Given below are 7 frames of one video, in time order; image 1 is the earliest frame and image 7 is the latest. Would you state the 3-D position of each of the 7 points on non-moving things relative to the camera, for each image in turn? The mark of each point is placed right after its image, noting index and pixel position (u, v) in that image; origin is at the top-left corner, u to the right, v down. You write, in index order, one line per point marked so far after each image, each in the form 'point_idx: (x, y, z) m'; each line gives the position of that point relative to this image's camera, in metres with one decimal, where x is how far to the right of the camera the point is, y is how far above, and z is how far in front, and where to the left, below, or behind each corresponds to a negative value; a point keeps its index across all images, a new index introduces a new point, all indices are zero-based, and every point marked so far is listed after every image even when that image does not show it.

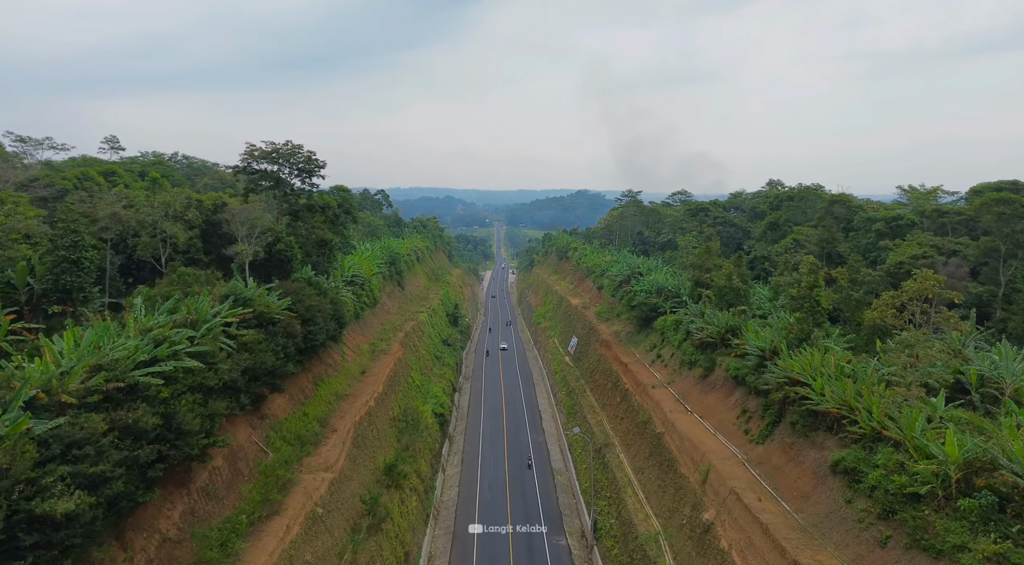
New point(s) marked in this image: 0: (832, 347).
0: (+8.2, -1.7, +18.7) m
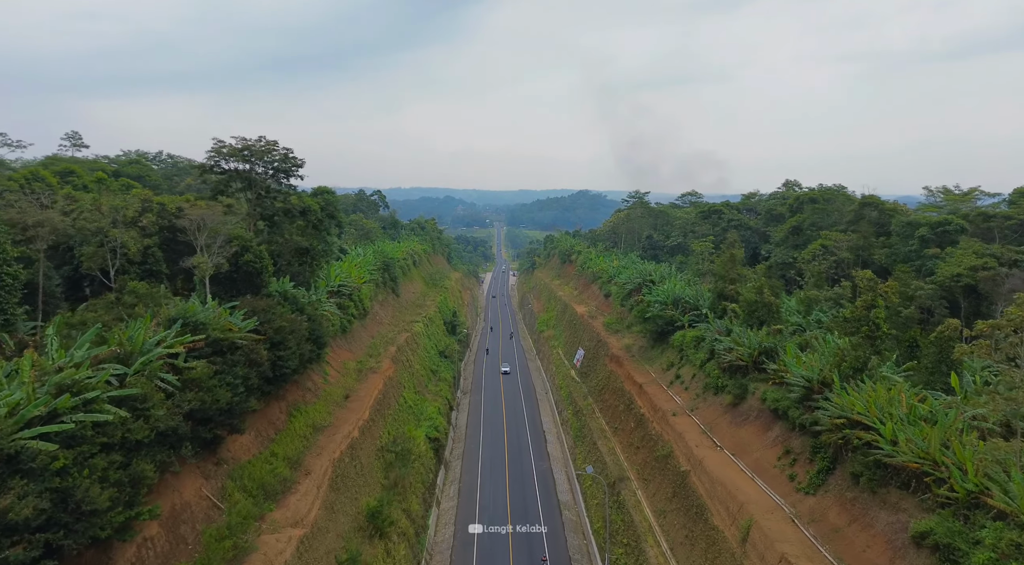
0: (+8.3, -2.1, +15.8) m
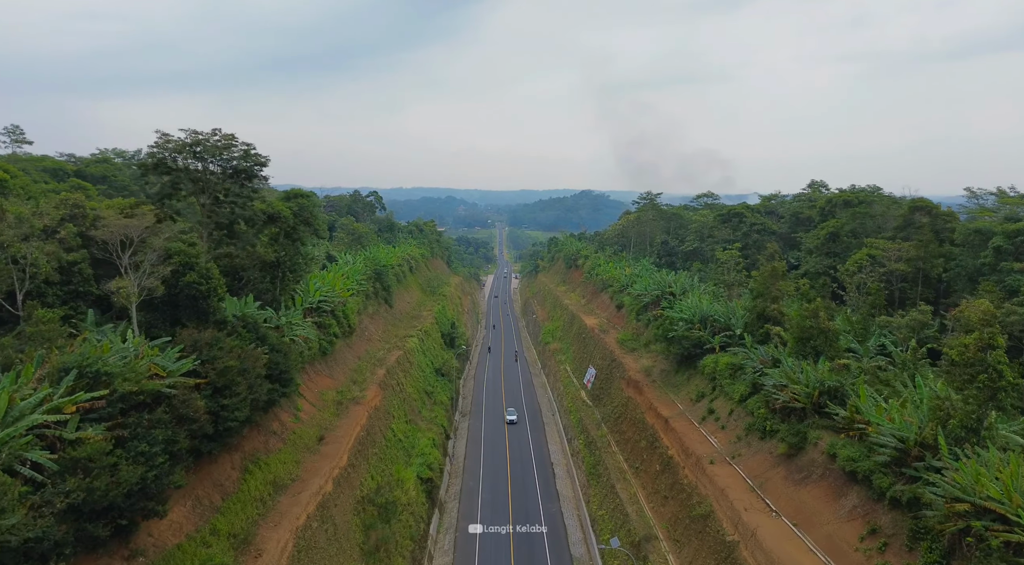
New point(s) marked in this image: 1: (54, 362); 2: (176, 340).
0: (+8.4, -2.7, +11.9) m
1: (-7.2, -1.2, +11.5) m
2: (-6.7, -1.2, +14.6) m
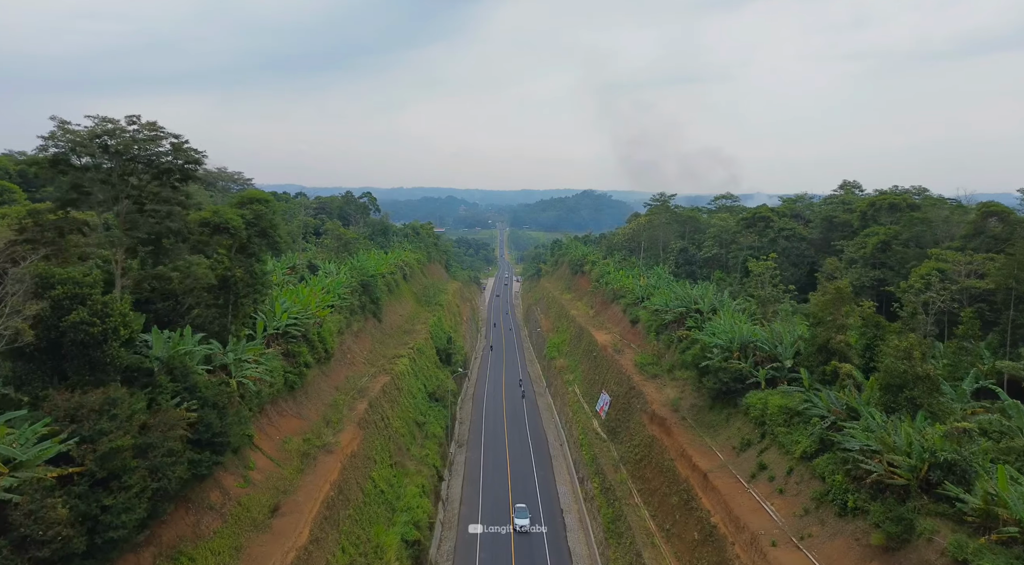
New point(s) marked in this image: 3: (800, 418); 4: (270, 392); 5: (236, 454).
0: (+8.5, -3.3, +7.7) m
1: (-7.1, -1.9, +7.3) m
2: (-6.6, -1.8, +10.4) m
3: (+7.1, -3.3, +17.9) m
4: (-6.4, -2.9, +19.5) m
5: (-6.1, -3.9, +16.4) m
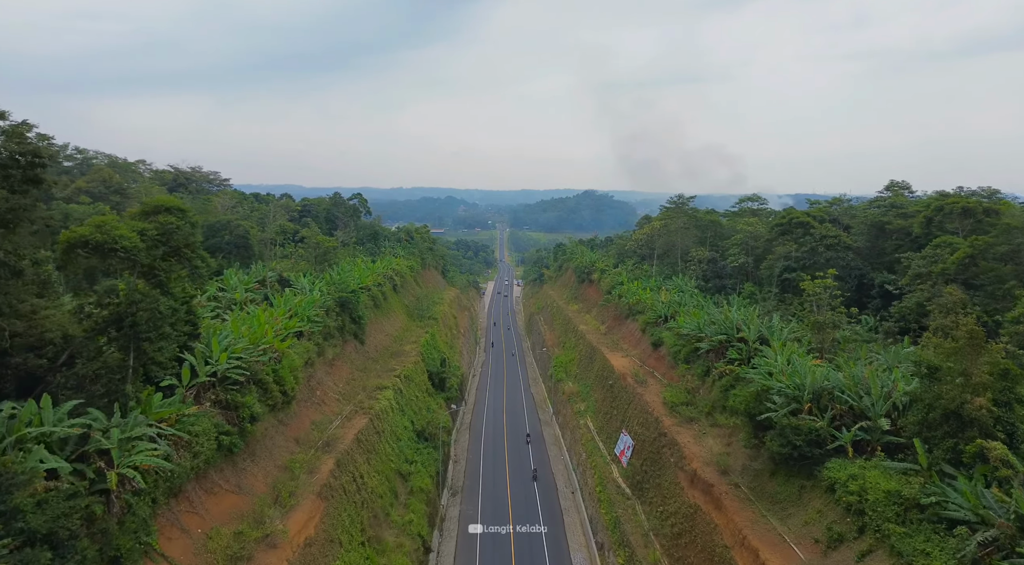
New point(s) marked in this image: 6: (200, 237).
0: (+8.7, -4.0, +2.6) m
1: (-7.0, -2.6, +2.1) m
2: (-6.5, -2.5, +5.2) m
3: (+7.2, -4.1, +12.8) m
4: (-6.3, -3.7, +14.3) m
5: (-6.0, -4.6, +11.3) m
6: (-6.3, +1.0, +14.9) m
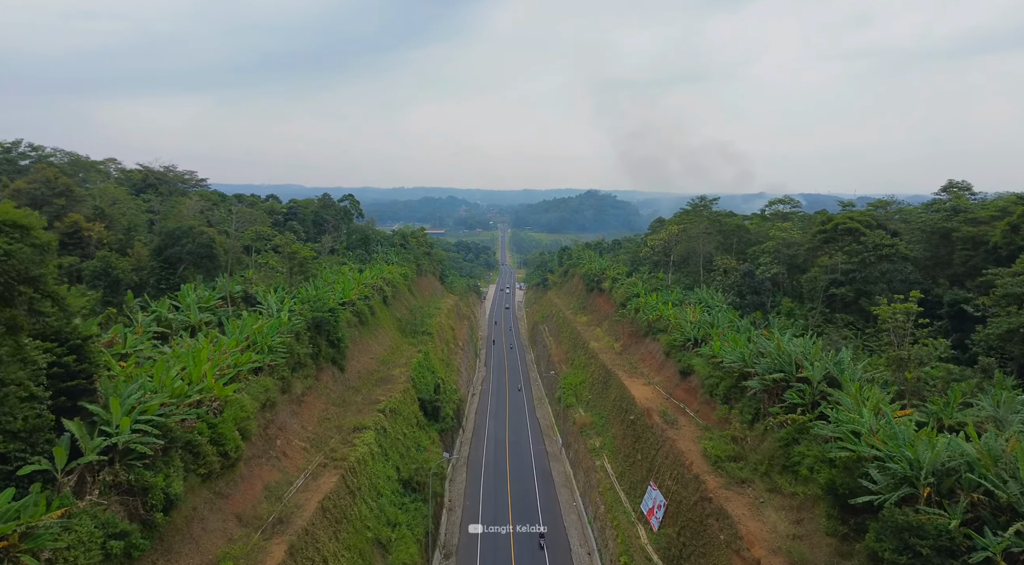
0: (+8.8, -4.7, -2.2) m
1: (-6.9, -3.3, -2.6) m
2: (-6.4, -3.2, +0.5) m
3: (+7.3, -4.7, +8.1) m
4: (-6.2, -4.3, +9.6) m
5: (-5.9, -5.3, +6.6) m
6: (-6.1, +0.3, +10.2) m
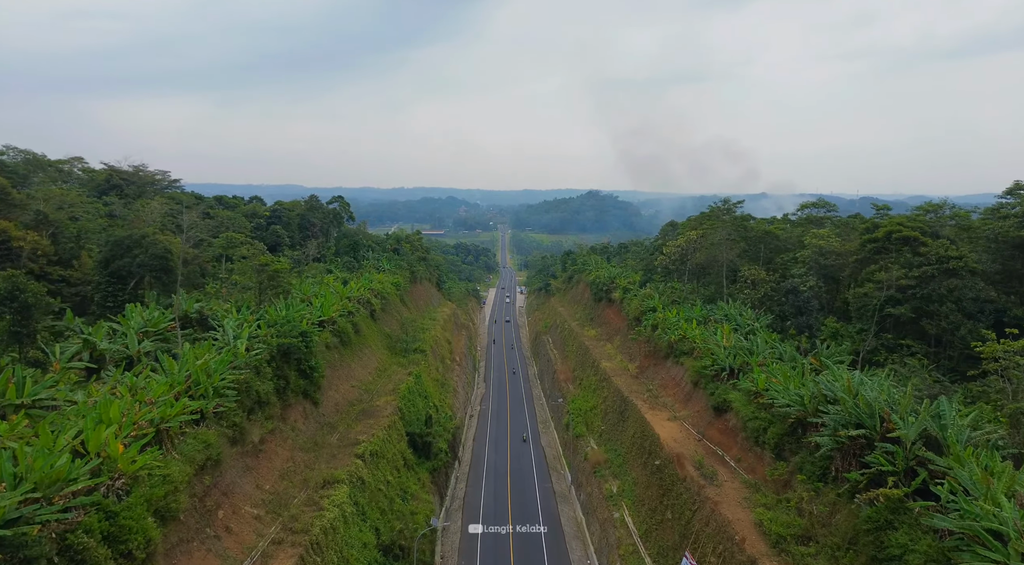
0: (+8.9, -5.3, -6.4) m
1: (-6.8, -3.9, -6.8) m
2: (-6.3, -3.9, -3.7) m
3: (+7.4, -5.4, +3.8) m
4: (-6.1, -5.0, +5.4) m
5: (-5.8, -5.9, +2.4) m
6: (-6.0, -0.4, +6.0) m
